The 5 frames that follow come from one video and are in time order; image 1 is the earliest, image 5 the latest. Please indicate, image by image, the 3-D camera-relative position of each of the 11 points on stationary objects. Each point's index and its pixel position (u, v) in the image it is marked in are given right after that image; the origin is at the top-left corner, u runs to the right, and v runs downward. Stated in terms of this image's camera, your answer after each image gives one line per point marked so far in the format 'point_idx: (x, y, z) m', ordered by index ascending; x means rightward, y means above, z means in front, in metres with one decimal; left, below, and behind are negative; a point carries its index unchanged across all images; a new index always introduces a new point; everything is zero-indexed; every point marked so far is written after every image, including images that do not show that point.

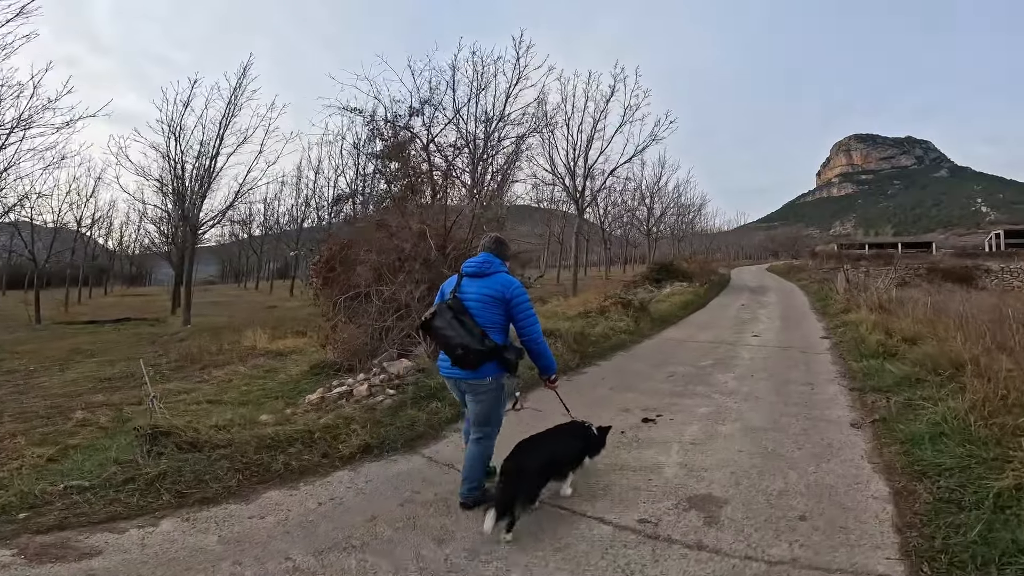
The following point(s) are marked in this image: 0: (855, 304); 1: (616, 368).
0: (+7.1, -0.4, +11.8) m
1: (+1.4, -1.1, +7.9) m
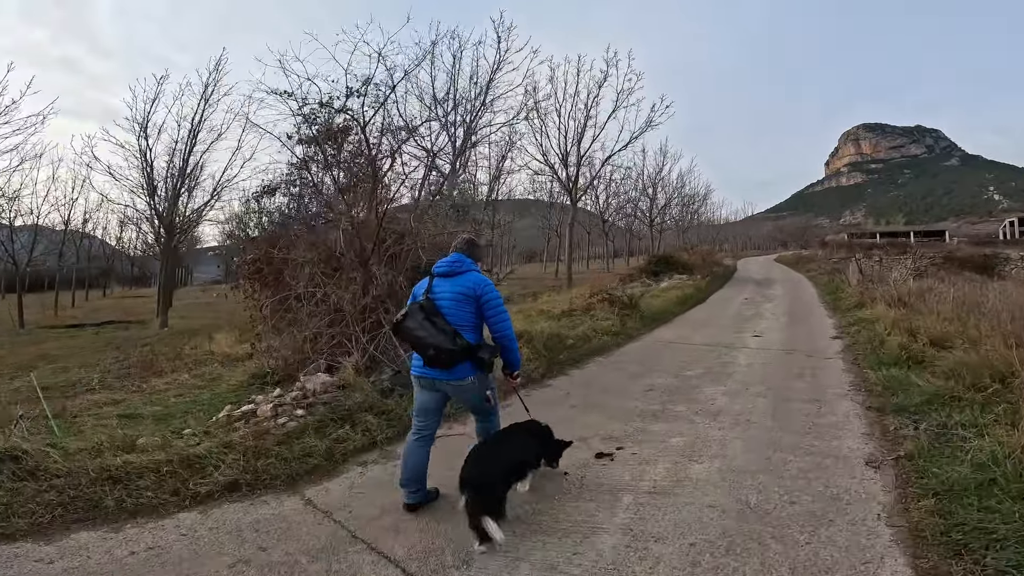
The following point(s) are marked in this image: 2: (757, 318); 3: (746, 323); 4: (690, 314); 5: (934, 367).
0: (+6.5, -0.2, +10.5) m
1: (+0.9, -1.1, +6.7) m
2: (+4.7, -0.6, +11.1) m
3: (+4.2, -0.6, +10.4) m
4: (+3.7, -0.5, +12.3) m
5: (+4.3, -0.8, +5.8) m
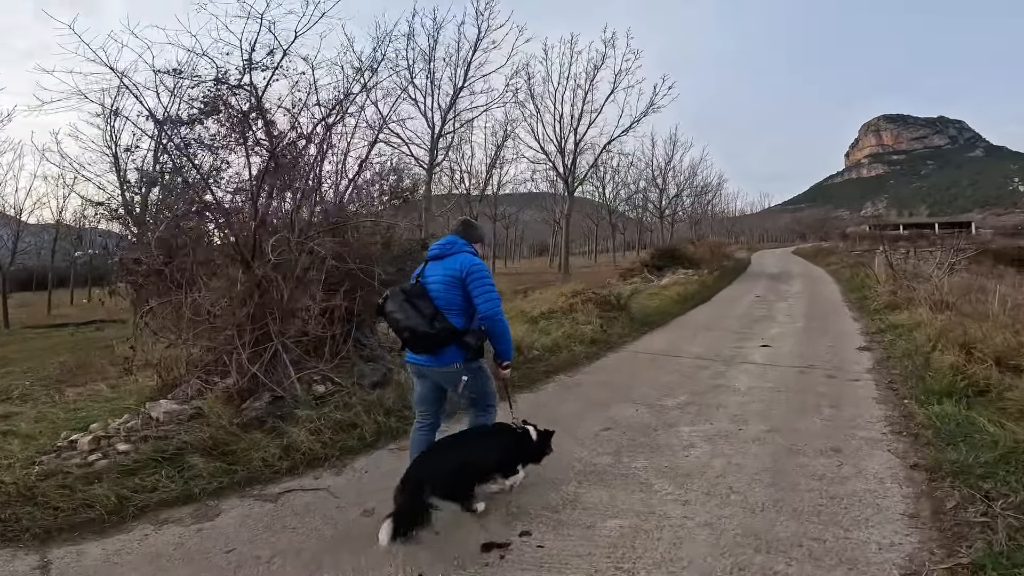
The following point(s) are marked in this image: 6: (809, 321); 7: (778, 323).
0: (+6.0, -0.2, +8.8) m
1: (+0.2, -1.1, +5.1) m
2: (+4.1, -0.5, +9.5) m
3: (+3.7, -0.6, +8.8) m
4: (+3.2, -0.5, +10.6) m
5: (+3.6, -0.9, +4.2) m
6: (+4.8, -0.5, +9.3) m
7: (+4.2, -0.5, +9.2) m
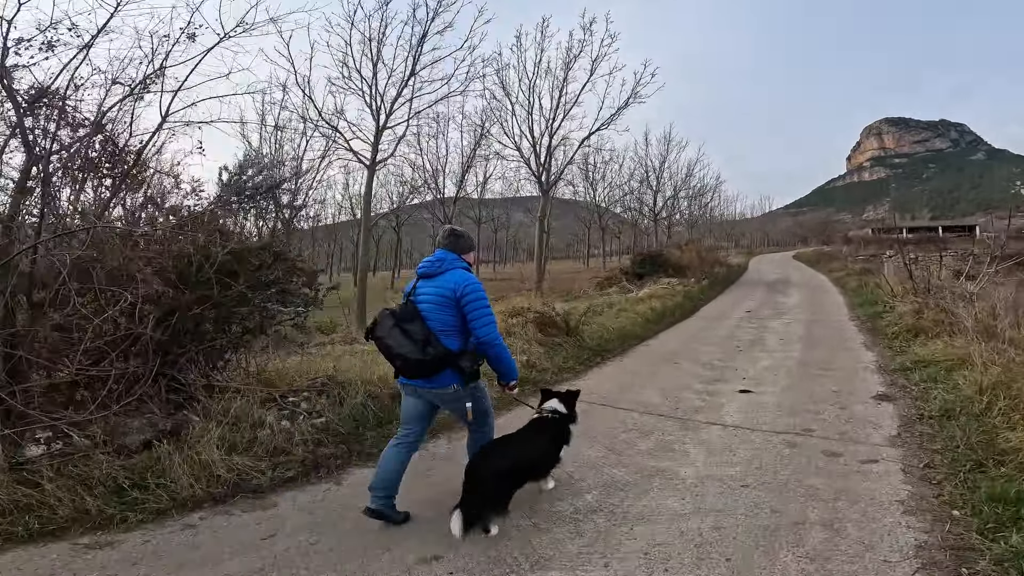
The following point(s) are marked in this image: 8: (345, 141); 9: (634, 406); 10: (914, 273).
0: (+4.9, -0.4, +6.8) m
1: (-0.9, -1.3, +3.2) m
2: (+3.1, -0.8, +7.5) m
3: (+2.6, -0.8, +6.8) m
4: (+2.2, -0.7, +8.7) m
5: (+2.5, -1.0, +2.2) m
6: (+3.7, -0.7, +7.4) m
7: (+3.1, -0.8, +7.2) m
8: (-4.1, +3.6, +14.0) m
9: (+1.1, -1.0, +4.9) m
10: (+8.0, +0.3, +11.6) m
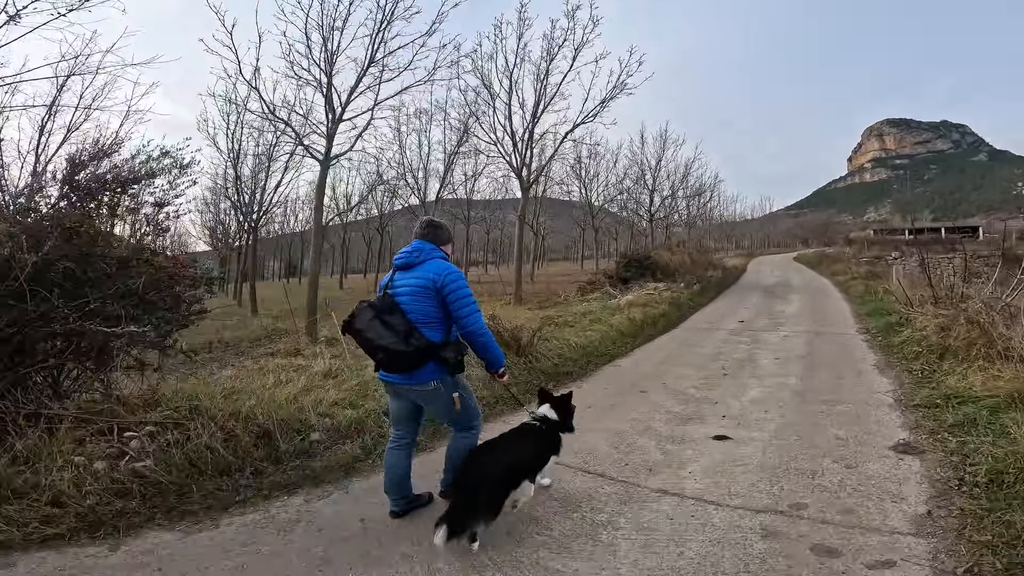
0: (+4.3, -0.5, +5.6) m
1: (-1.5, -1.4, +1.9) m
2: (+2.4, -0.9, +6.2) m
3: (+1.9, -0.9, +5.6) m
4: (+1.5, -0.8, +7.4) m
5: (+1.9, -1.1, +0.9) m
6: (+3.1, -0.8, +6.1) m
7: (+2.5, -0.9, +6.0) m
8: (-4.7, +3.5, +12.8) m
9: (+0.5, -1.1, +3.6) m
10: (+7.4, +0.2, +10.4) m
